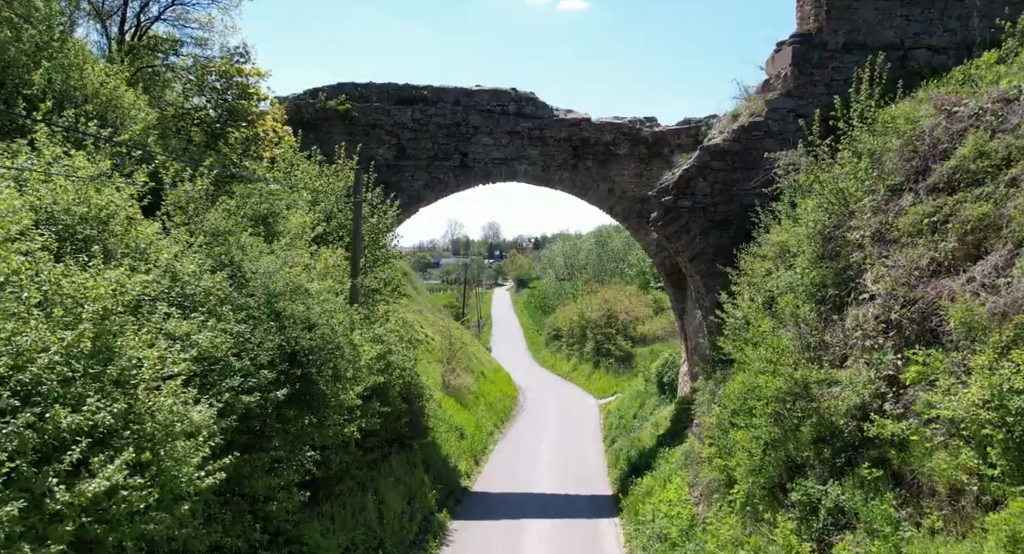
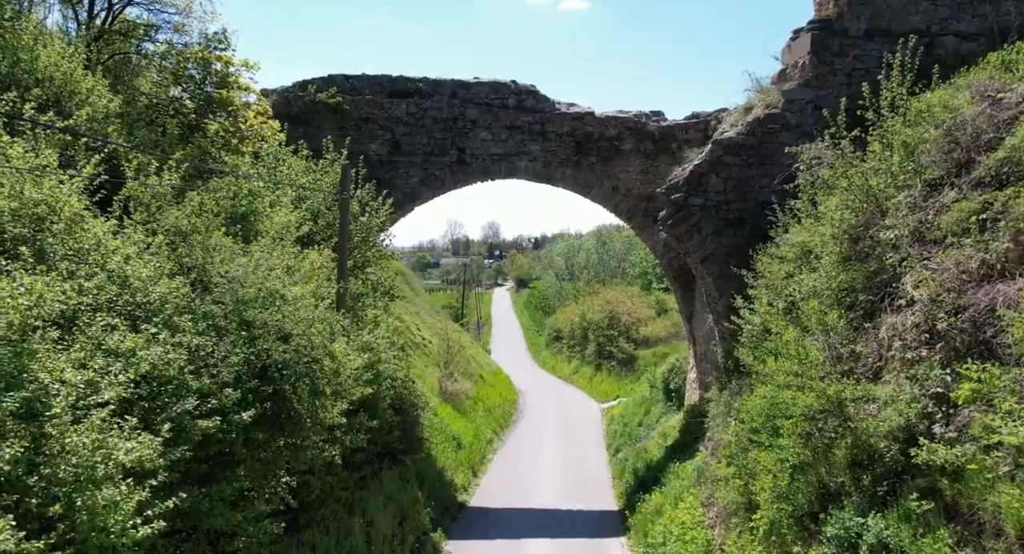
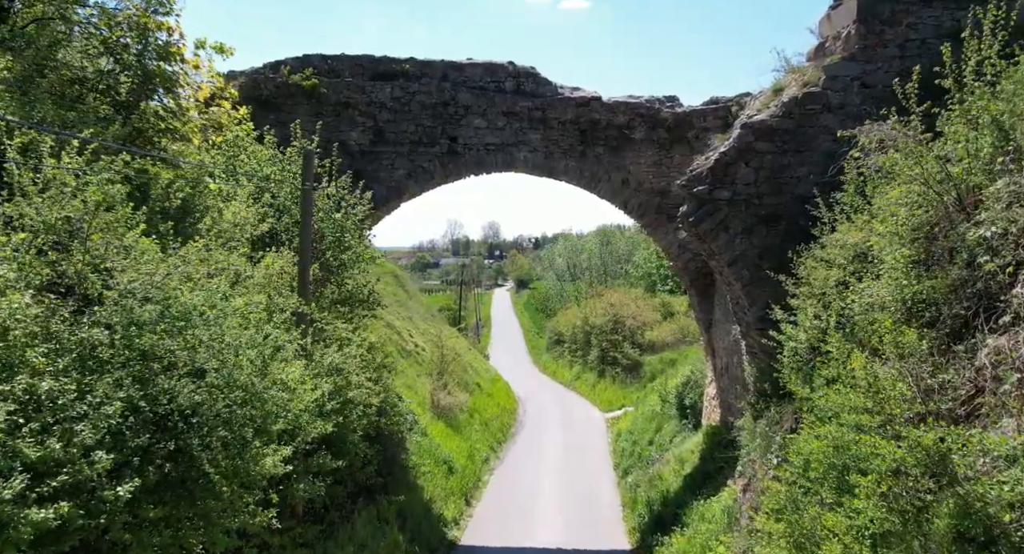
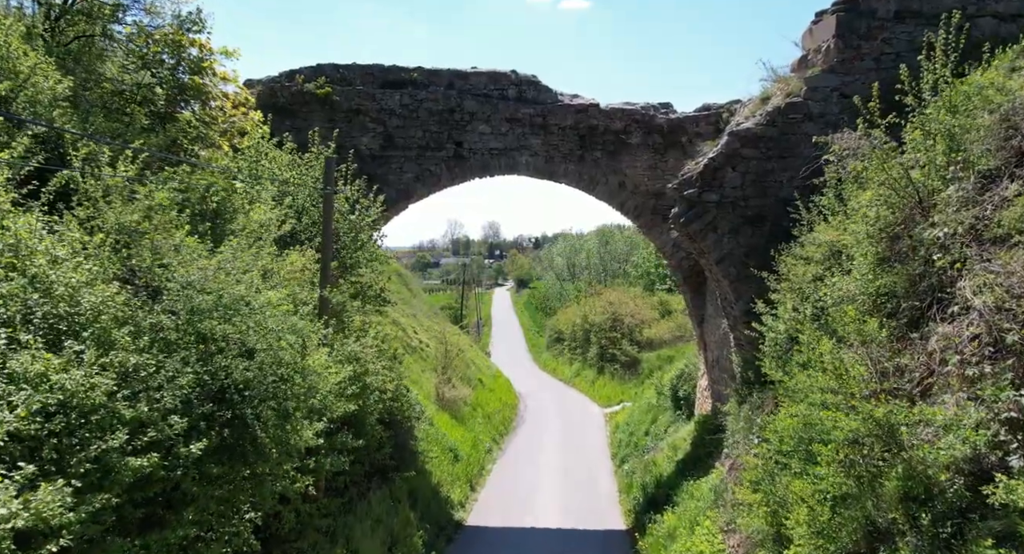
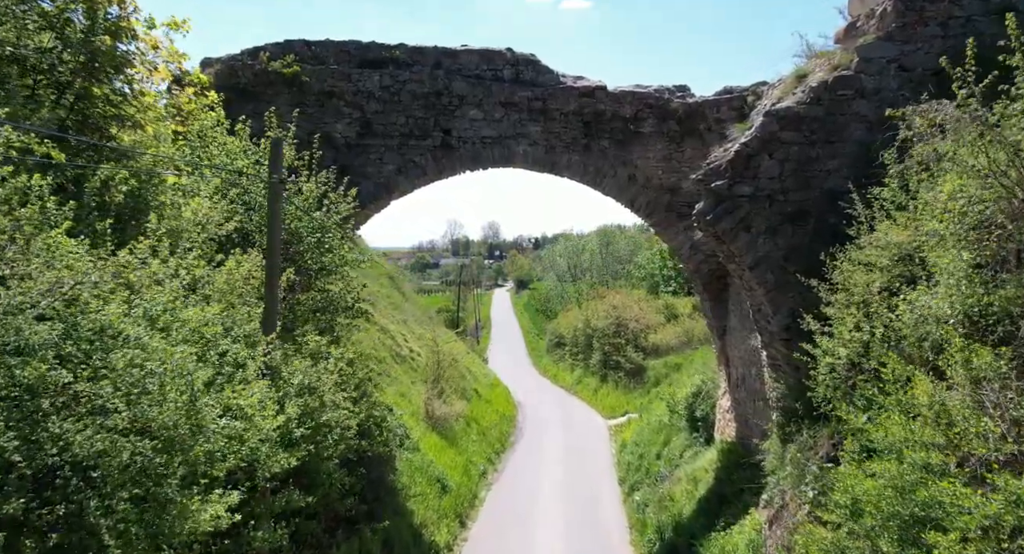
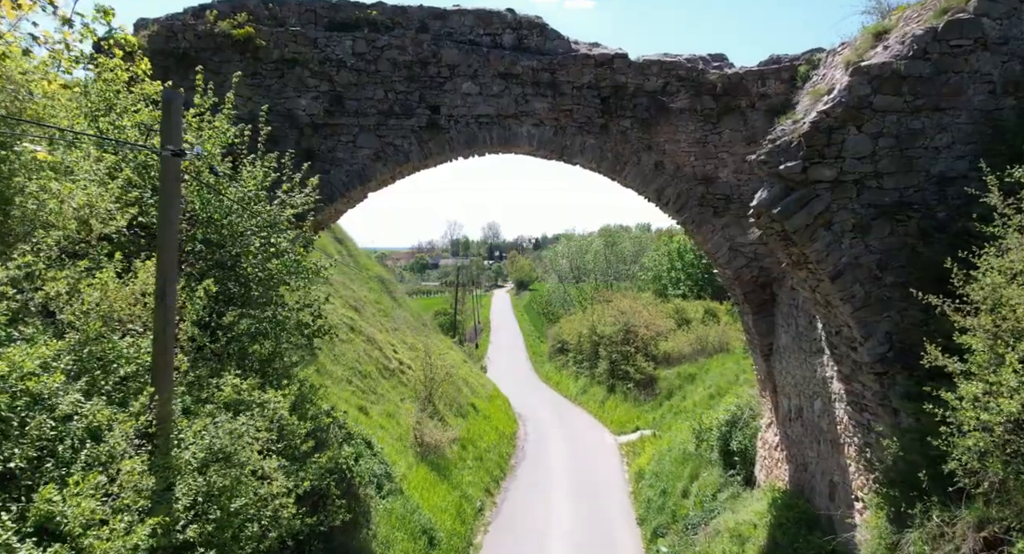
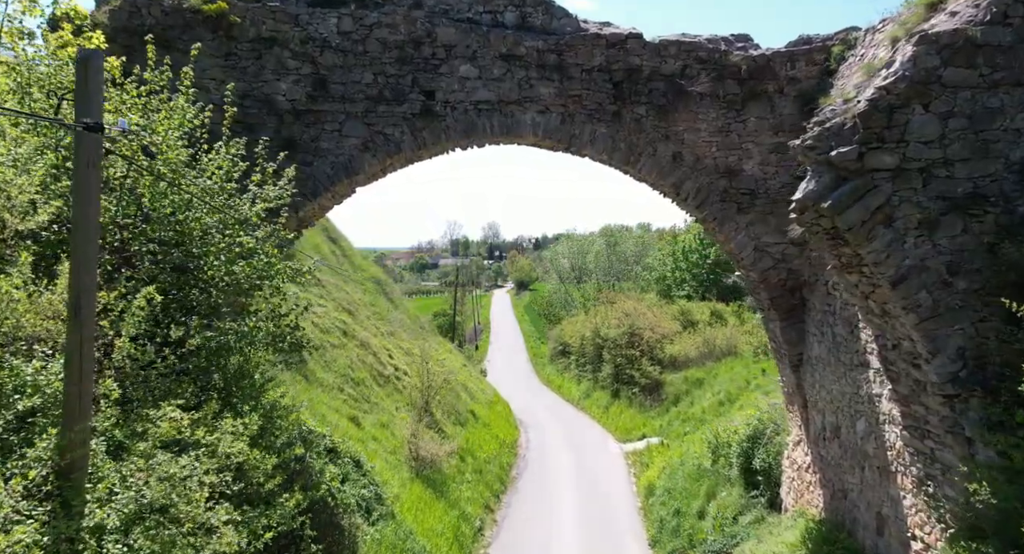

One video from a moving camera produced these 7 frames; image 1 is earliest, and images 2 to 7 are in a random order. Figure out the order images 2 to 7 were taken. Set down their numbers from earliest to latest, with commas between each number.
2, 4, 3, 5, 6, 7
